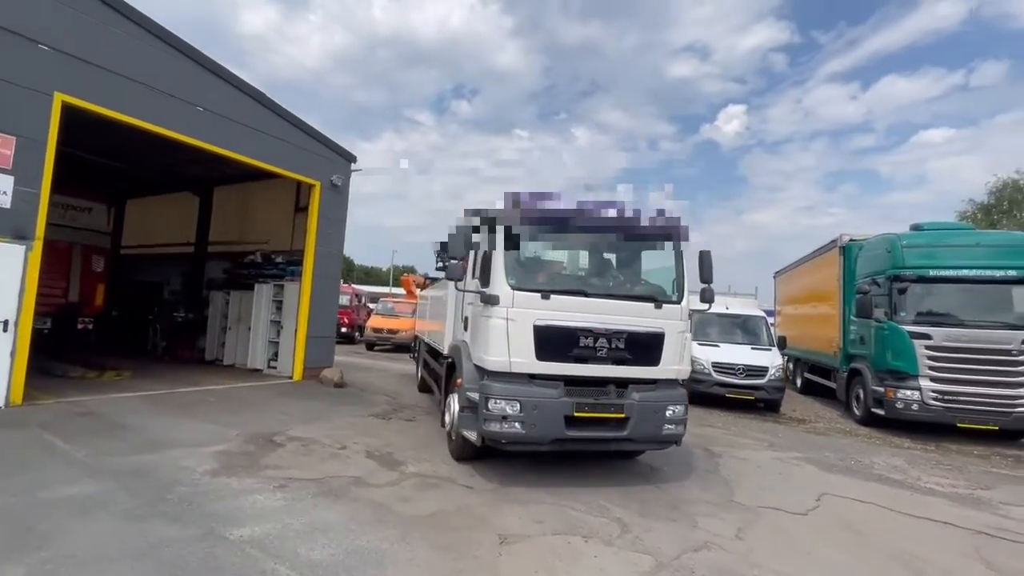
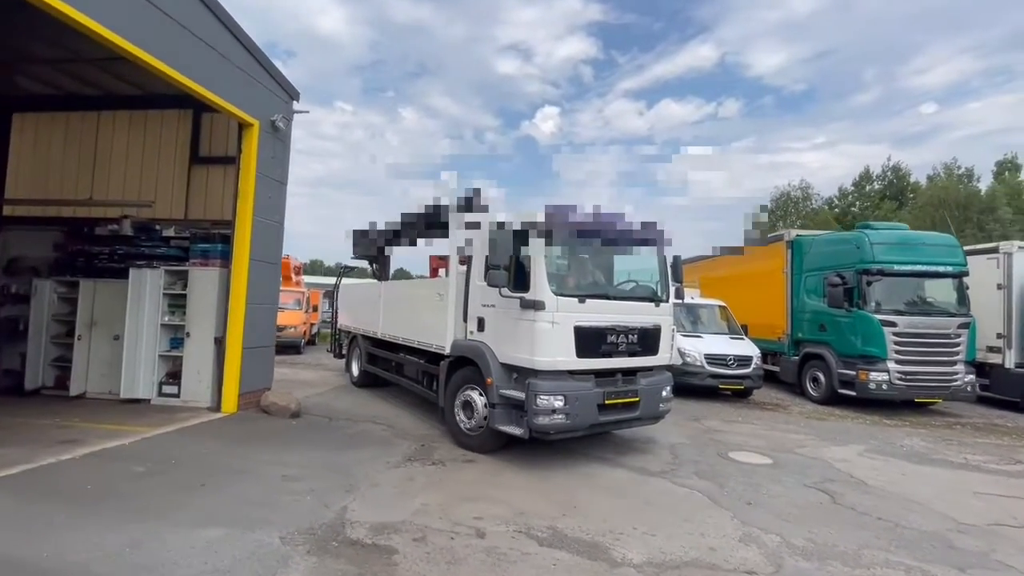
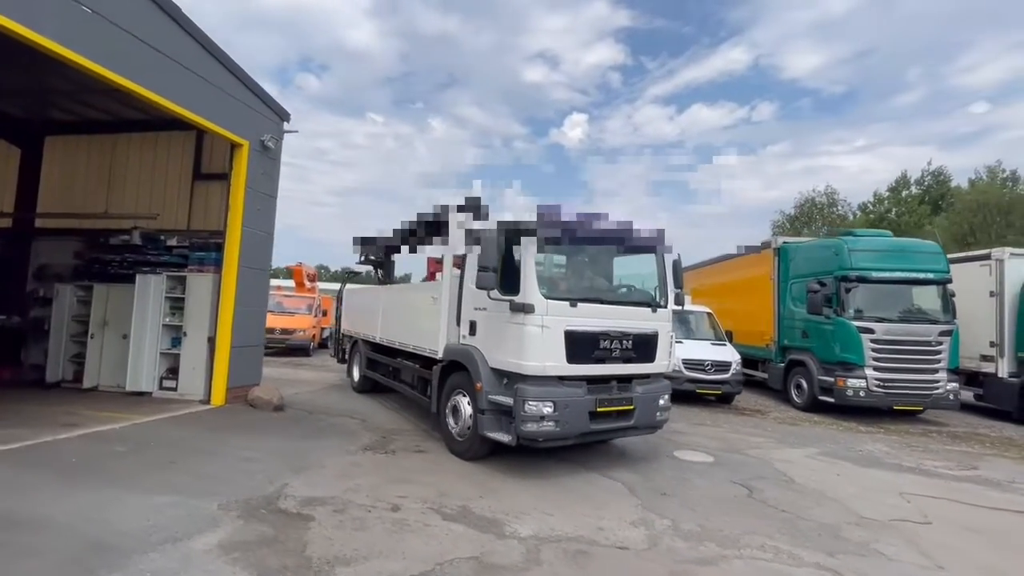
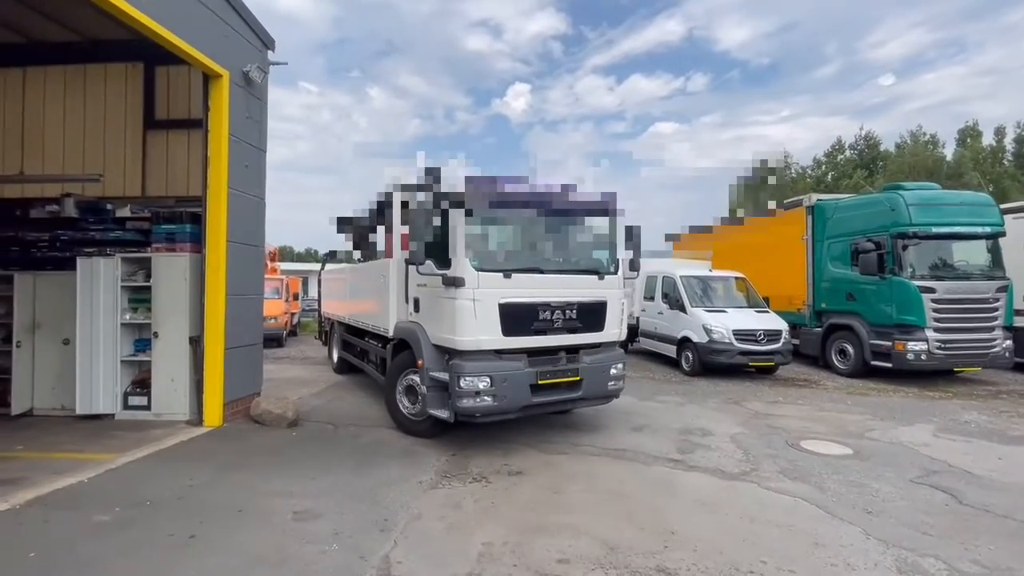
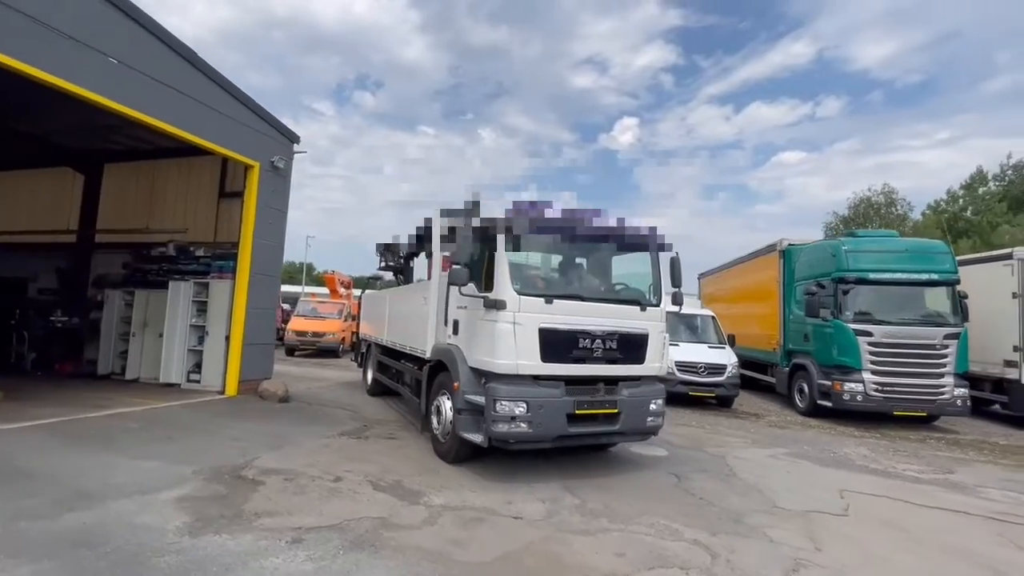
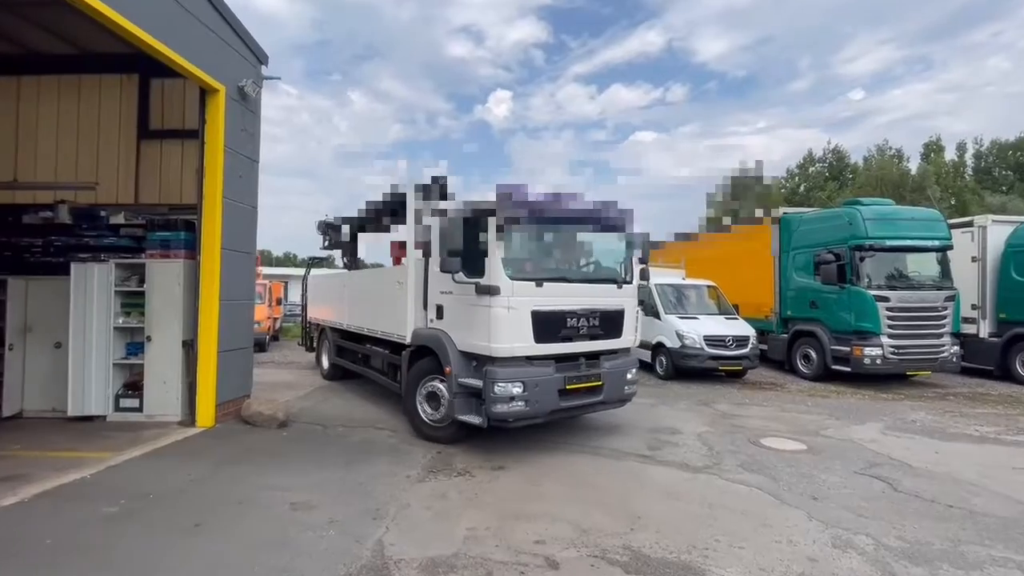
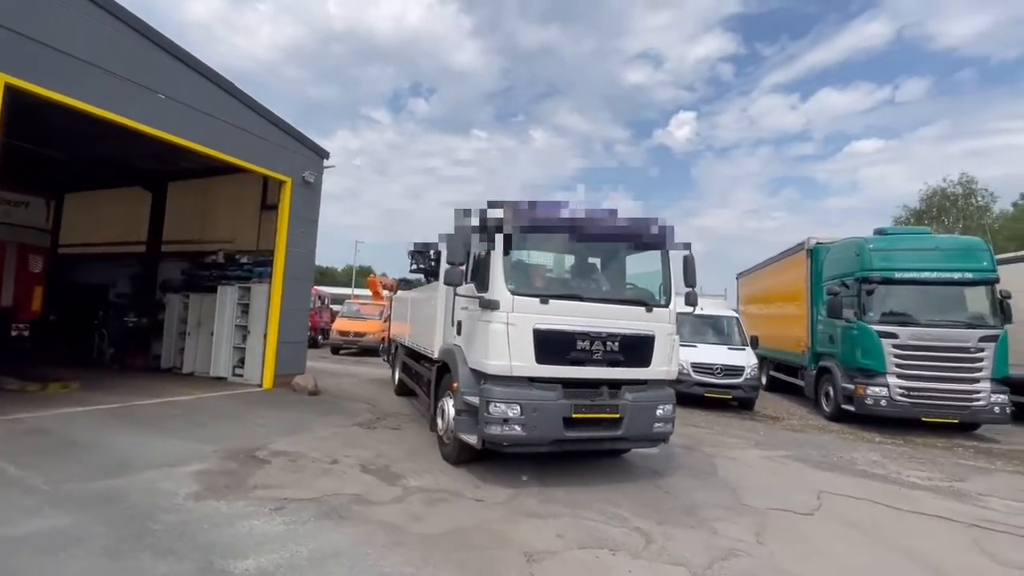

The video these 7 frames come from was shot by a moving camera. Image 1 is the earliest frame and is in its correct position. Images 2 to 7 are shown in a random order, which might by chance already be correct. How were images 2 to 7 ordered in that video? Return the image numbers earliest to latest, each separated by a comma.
7, 5, 3, 2, 6, 4
